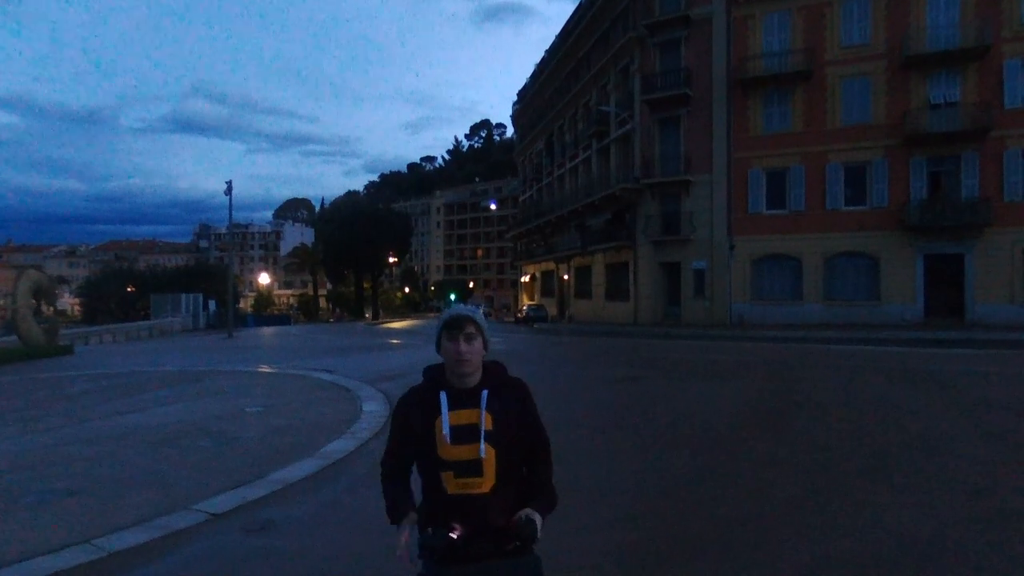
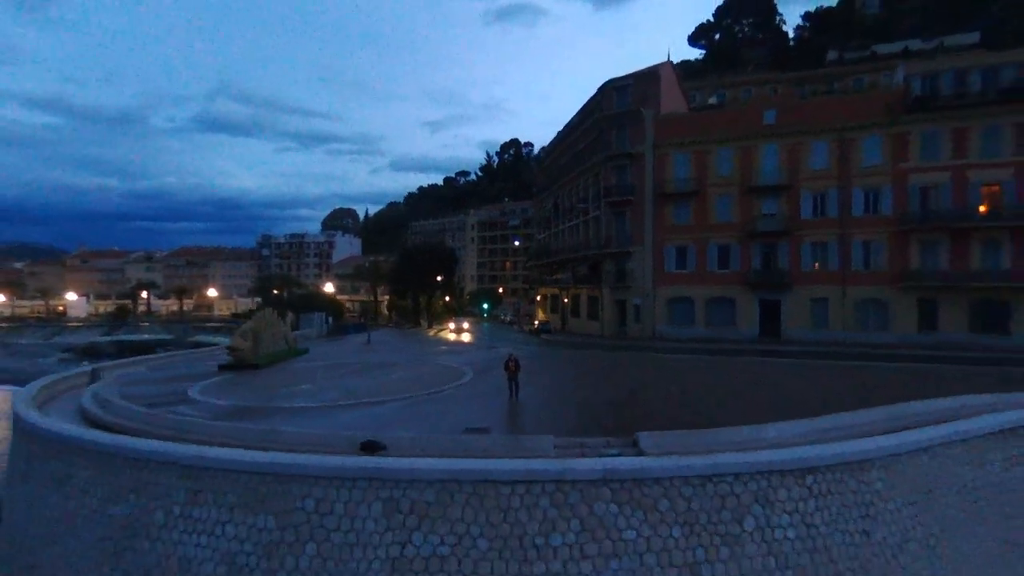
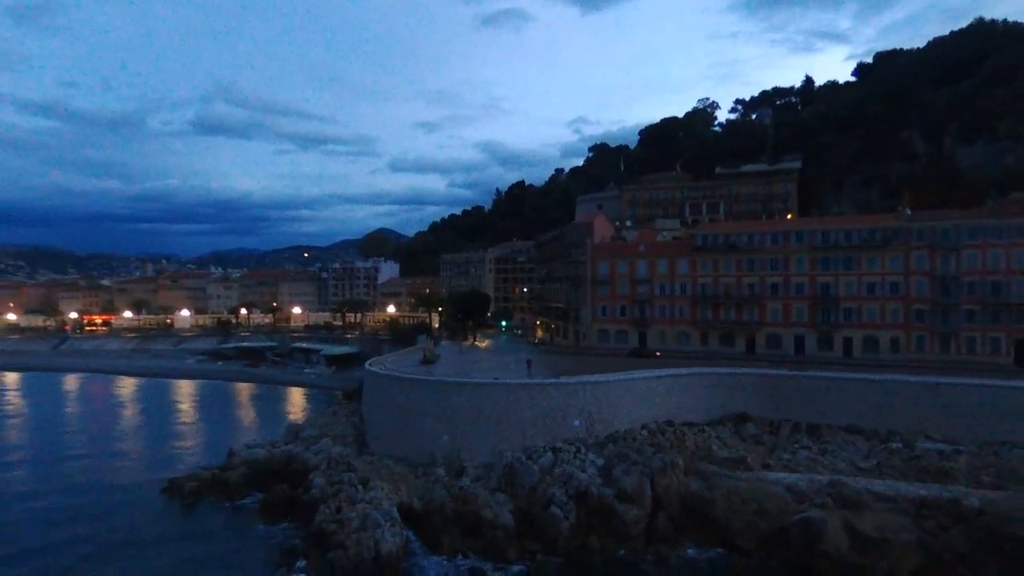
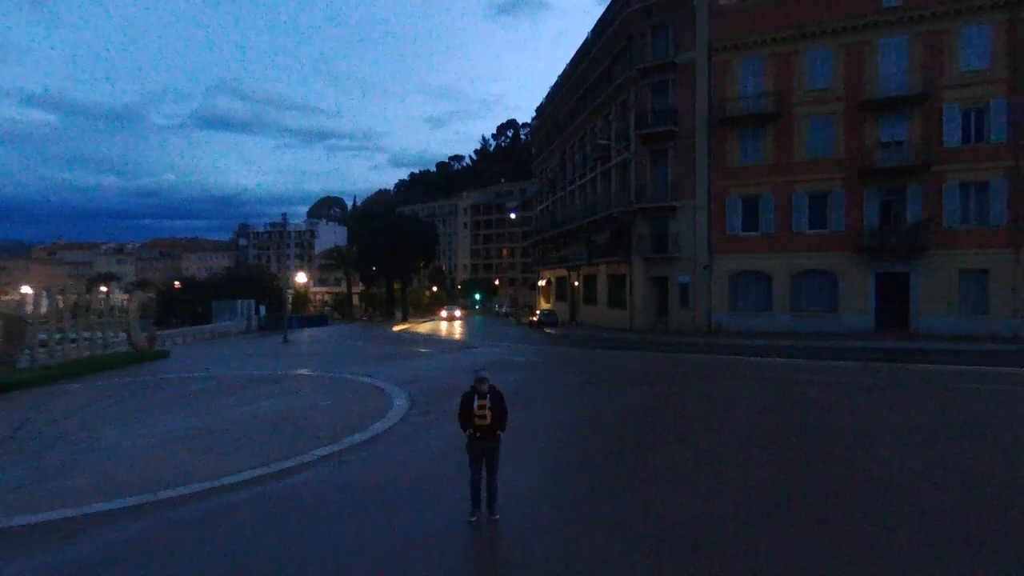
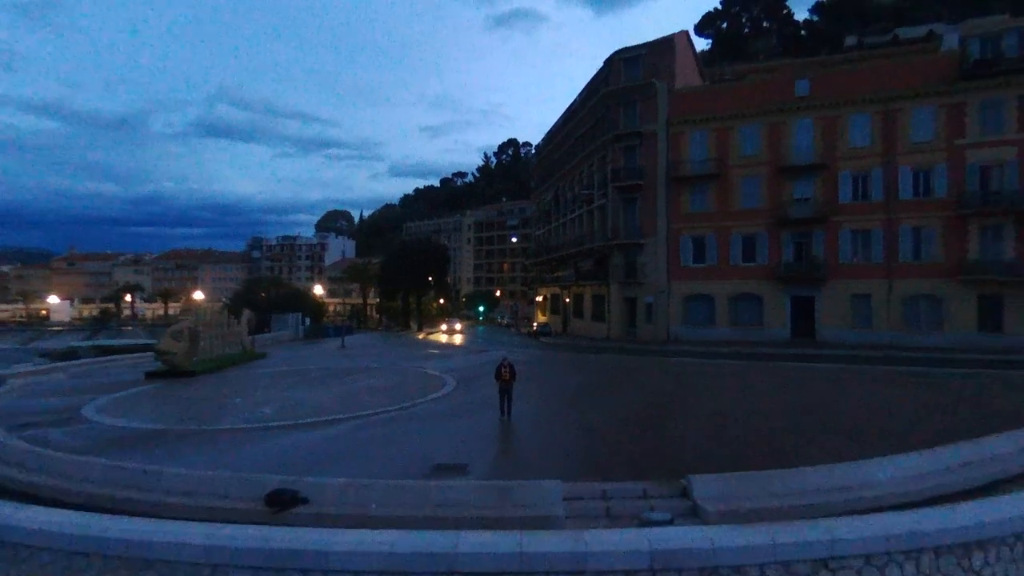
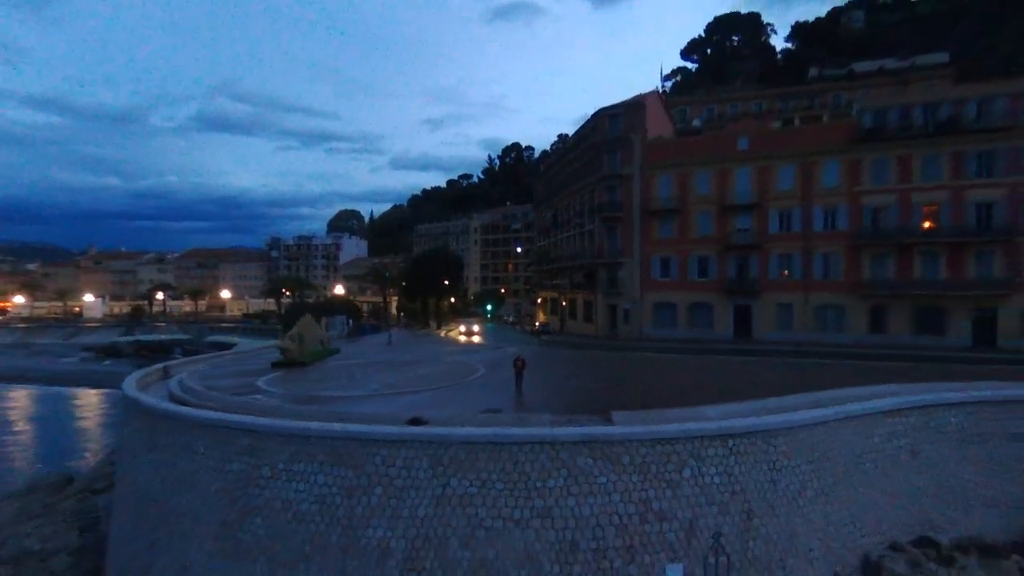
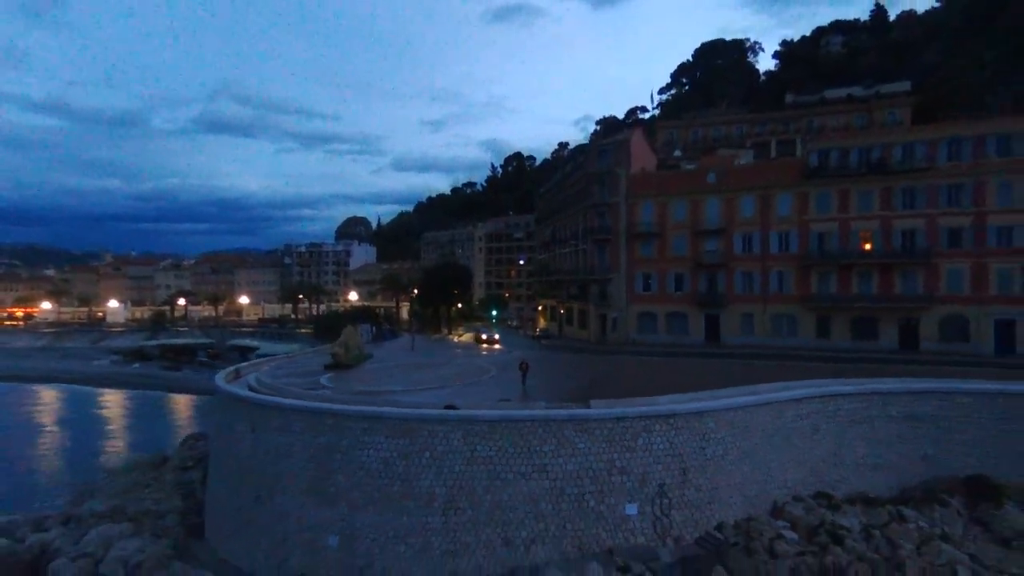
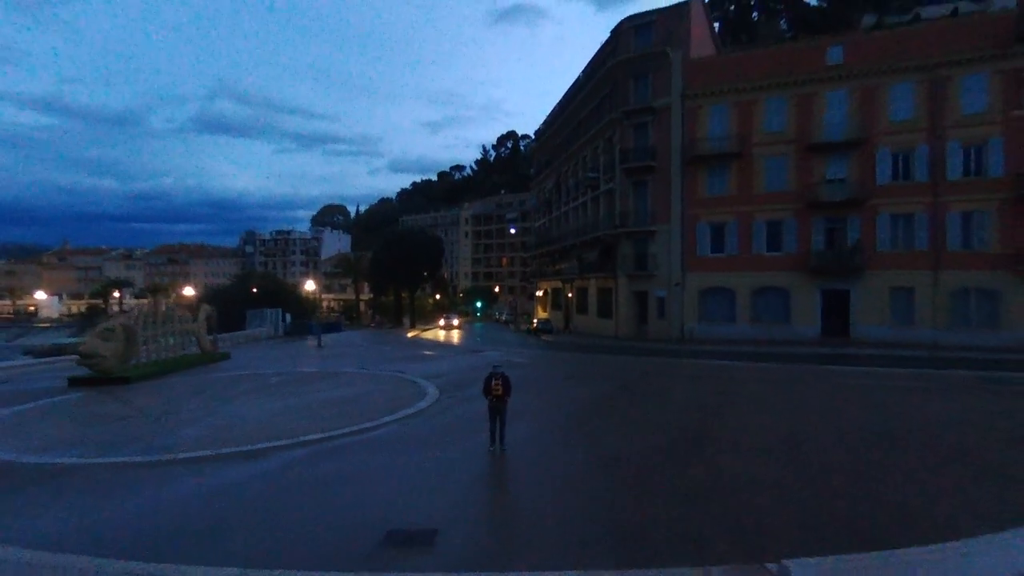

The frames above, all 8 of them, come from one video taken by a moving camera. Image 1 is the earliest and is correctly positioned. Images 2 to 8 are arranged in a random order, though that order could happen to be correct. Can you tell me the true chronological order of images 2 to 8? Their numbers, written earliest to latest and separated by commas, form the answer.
4, 8, 5, 2, 6, 7, 3
